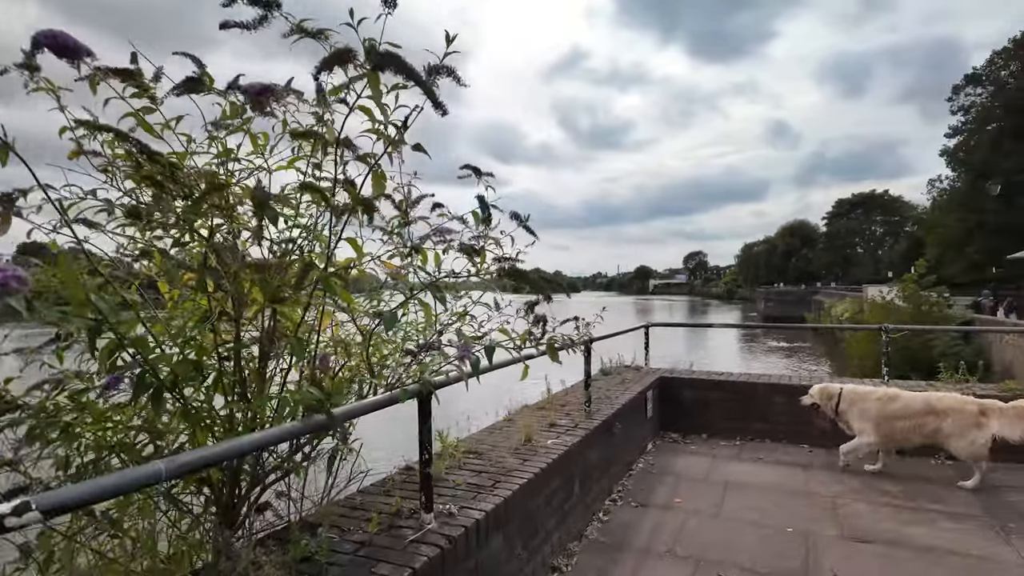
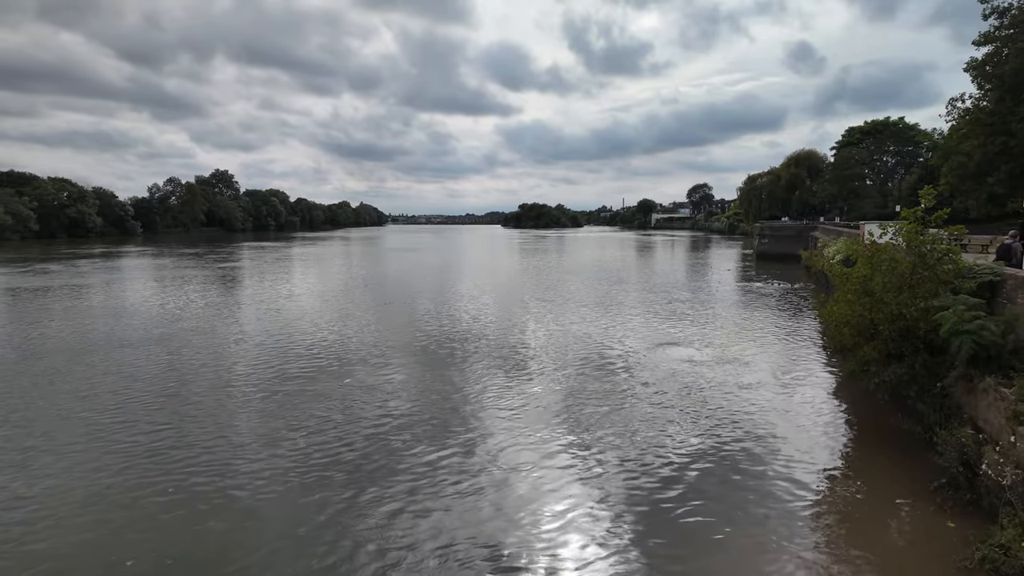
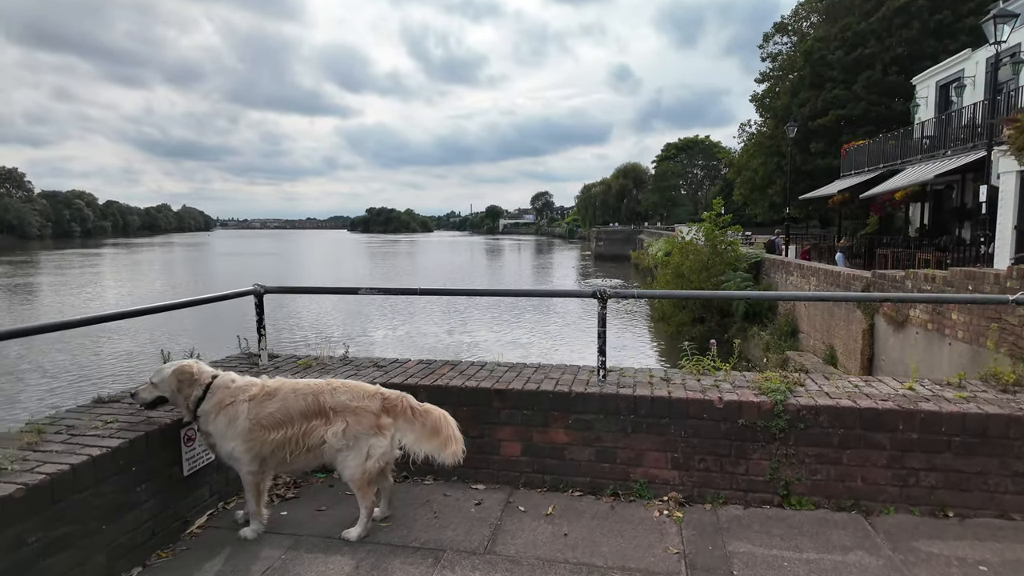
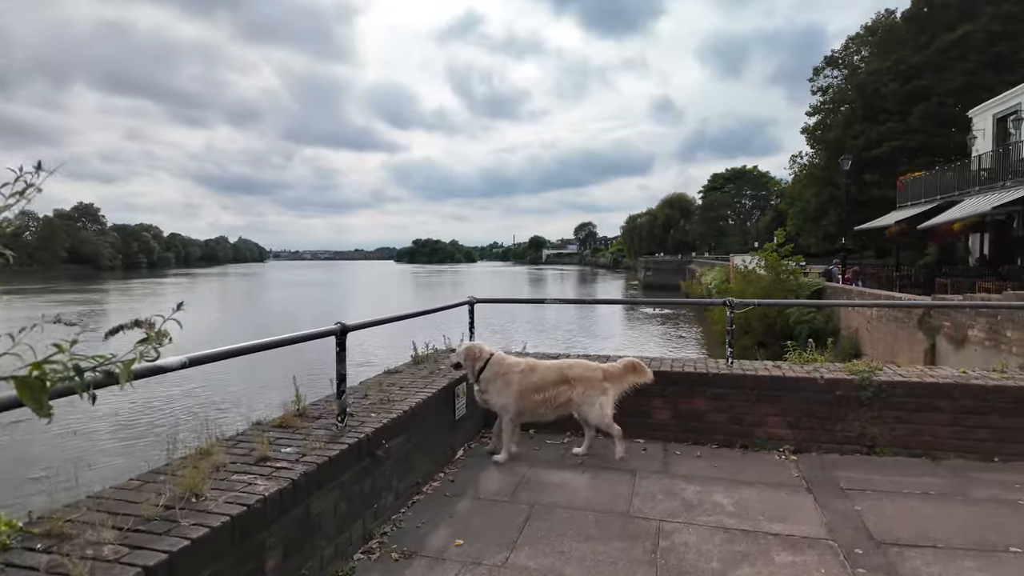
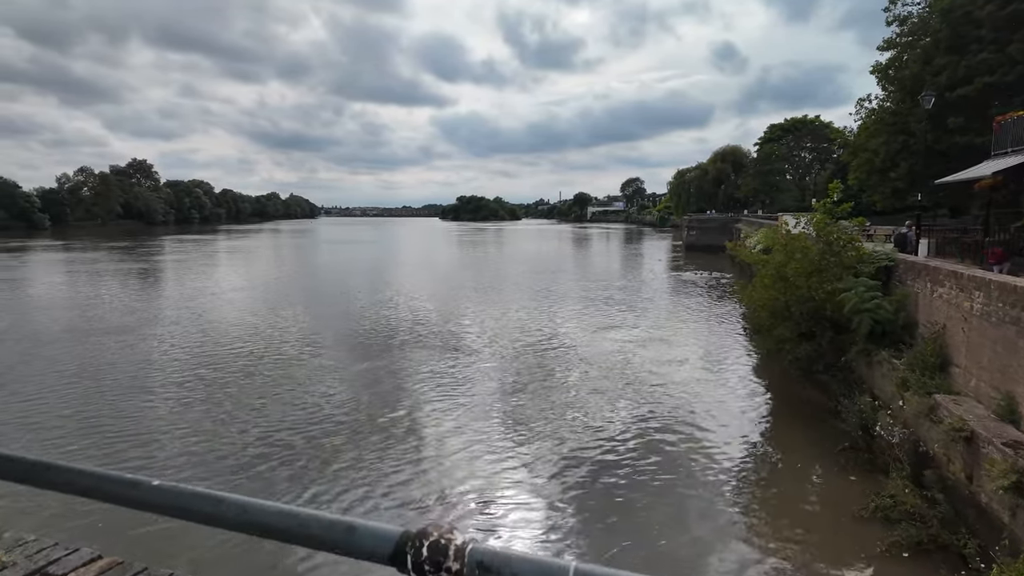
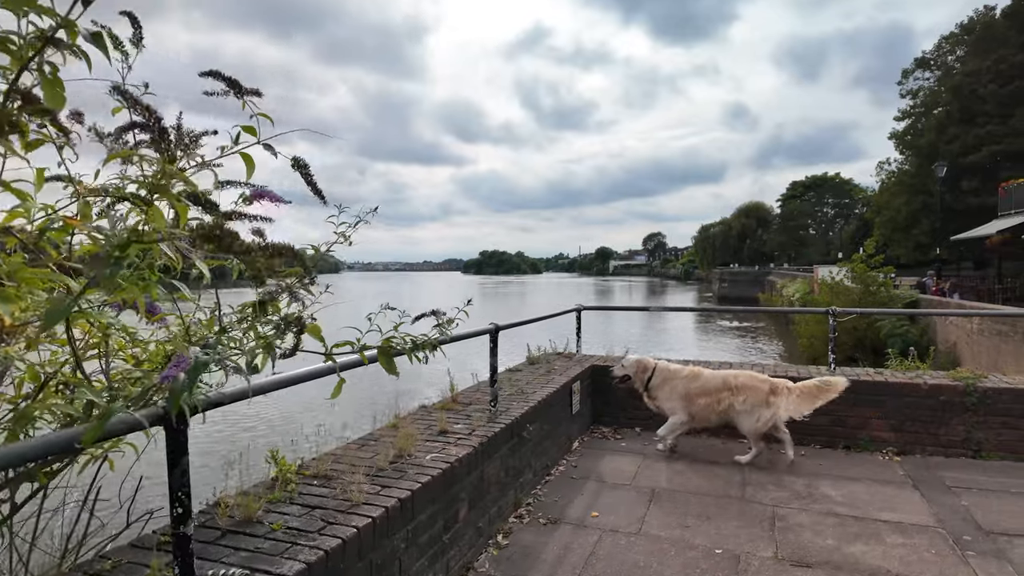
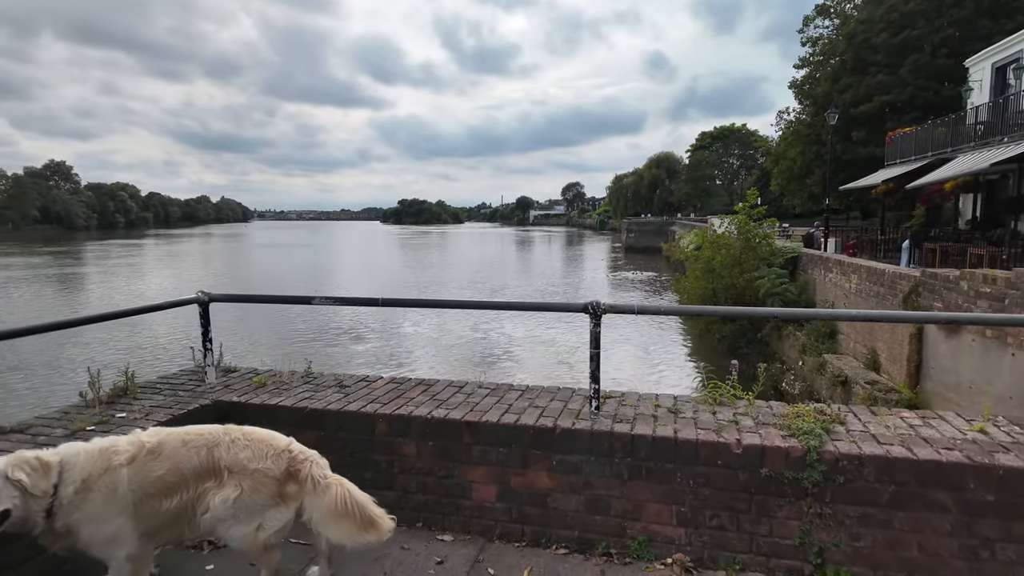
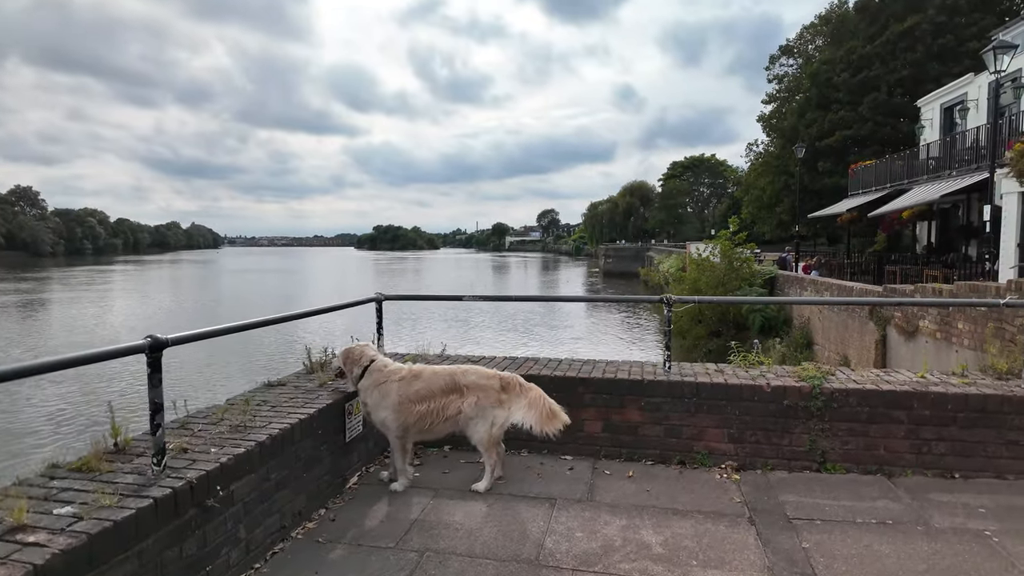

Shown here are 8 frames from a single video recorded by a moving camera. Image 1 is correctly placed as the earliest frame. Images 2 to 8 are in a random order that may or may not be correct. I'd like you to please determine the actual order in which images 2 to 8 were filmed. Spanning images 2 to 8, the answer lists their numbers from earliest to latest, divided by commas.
6, 4, 8, 3, 7, 5, 2
